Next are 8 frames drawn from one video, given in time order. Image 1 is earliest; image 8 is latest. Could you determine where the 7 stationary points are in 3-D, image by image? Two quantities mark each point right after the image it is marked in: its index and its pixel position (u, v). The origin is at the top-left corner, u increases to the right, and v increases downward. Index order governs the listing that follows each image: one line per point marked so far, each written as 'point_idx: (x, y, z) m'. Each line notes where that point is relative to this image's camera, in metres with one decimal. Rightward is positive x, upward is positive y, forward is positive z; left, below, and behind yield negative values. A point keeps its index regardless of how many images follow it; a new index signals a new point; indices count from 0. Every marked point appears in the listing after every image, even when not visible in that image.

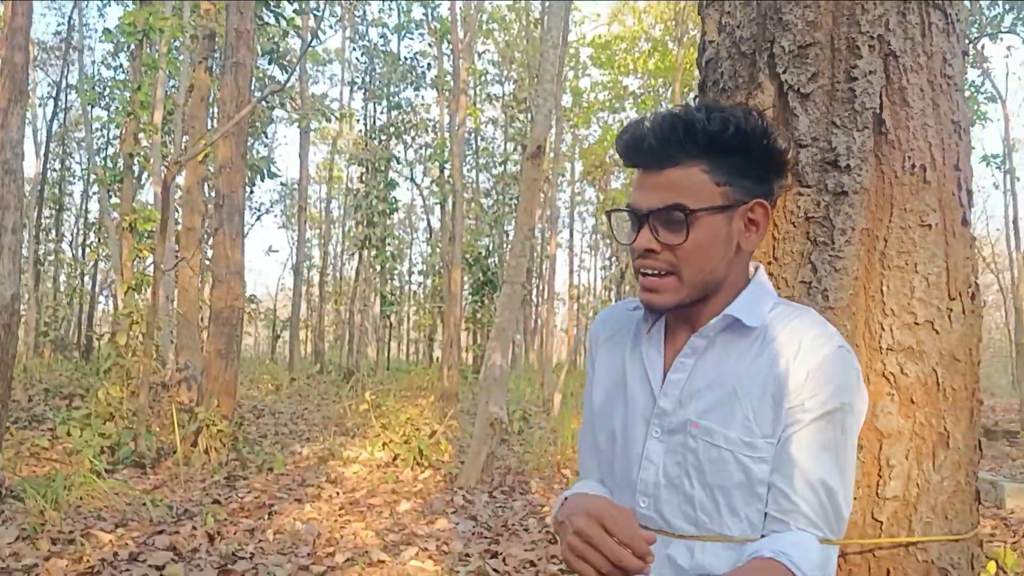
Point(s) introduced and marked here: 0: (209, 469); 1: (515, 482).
0: (-2.6, -1.5, +8.0) m
1: (0.0, -1.7, +8.3) m
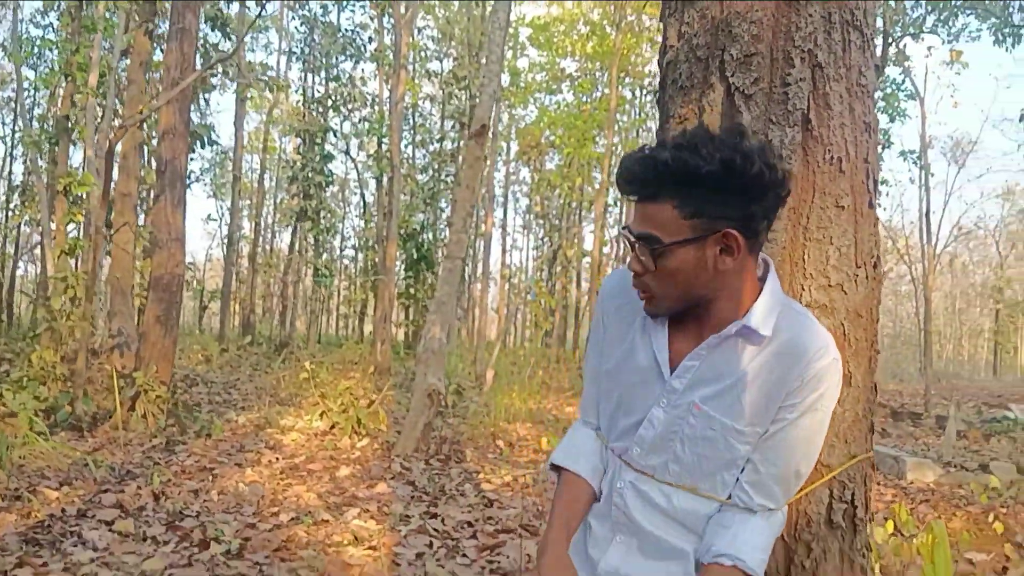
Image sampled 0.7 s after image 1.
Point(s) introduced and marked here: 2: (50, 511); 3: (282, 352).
0: (-3.1, -1.2, +8.1) m
1: (-0.6, -1.5, +8.6) m
2: (-2.6, -1.3, +5.3) m
3: (-4.4, -1.2, +17.7) m
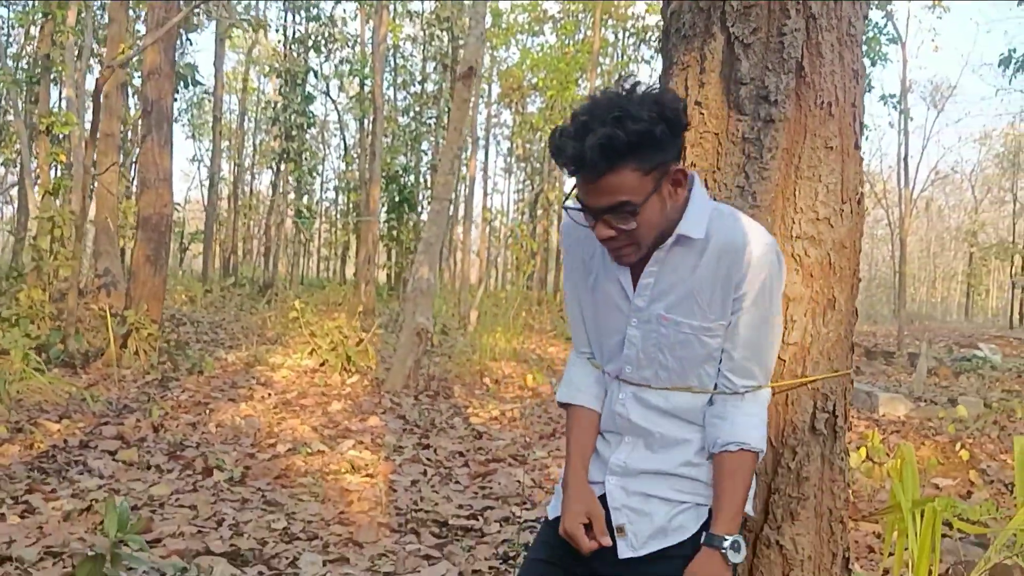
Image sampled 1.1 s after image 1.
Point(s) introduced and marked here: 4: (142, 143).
0: (-3.3, -0.7, +8.2) m
1: (-0.7, -0.9, +8.8) m
2: (-2.7, -0.9, +5.5) m
3: (-4.7, -0.1, +17.8) m
4: (-3.6, +1.4, +9.0) m
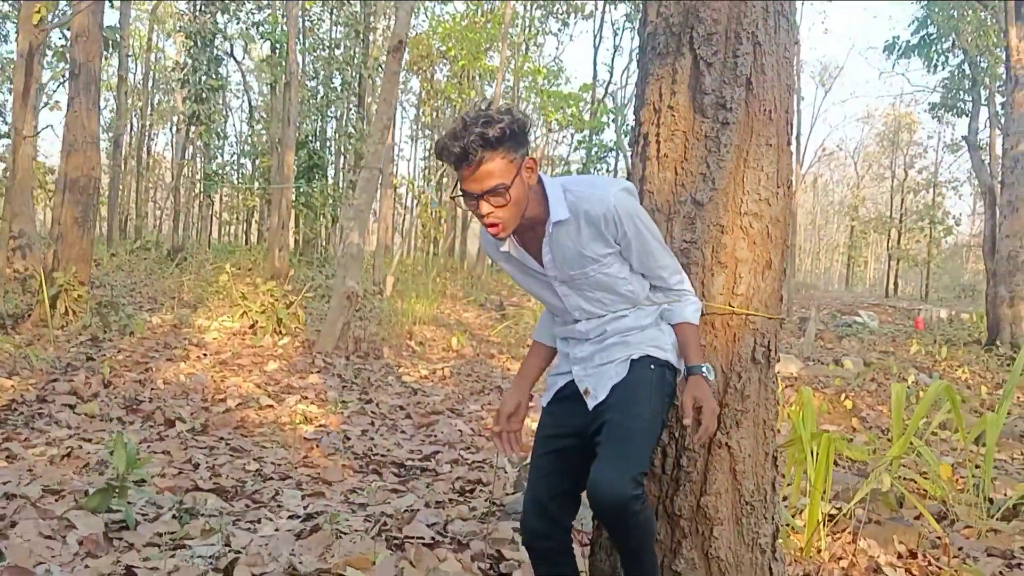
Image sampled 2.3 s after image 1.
0: (-3.9, -0.4, +8.3) m
1: (-1.4, -0.6, +9.2) m
2: (-3.0, -0.7, +5.7) m
3: (-6.4, +0.6, +17.6) m
4: (-4.3, +1.8, +9.0) m
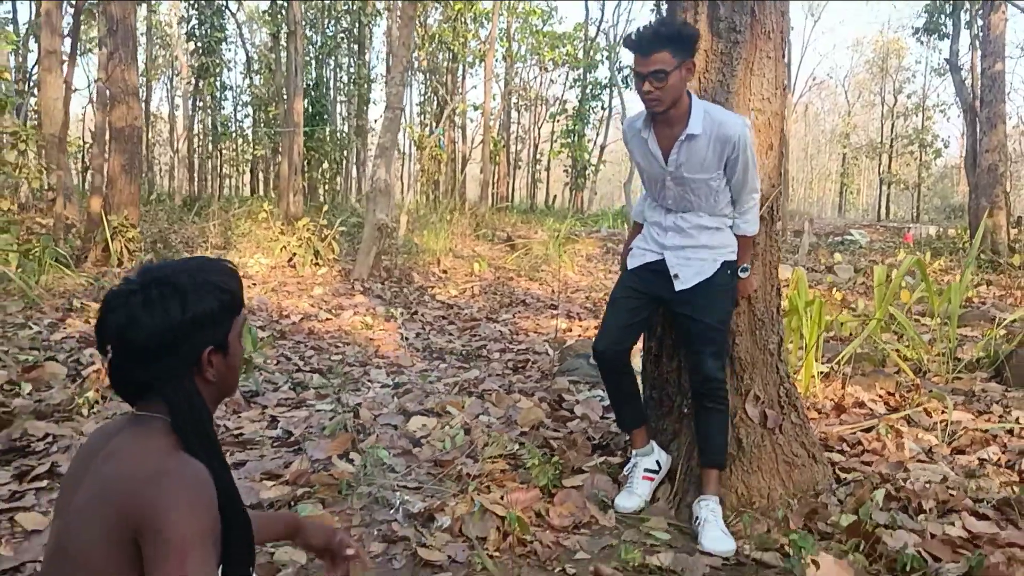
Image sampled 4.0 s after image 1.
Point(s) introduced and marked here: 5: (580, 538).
0: (-3.7, +0.2, +9.1) m
1: (-1.2, +0.1, +10.0) m
2: (-2.8, -0.2, +6.5) m
3: (-6.3, +1.6, +18.3) m
4: (-4.2, +2.4, +9.7) m
5: (+0.2, -0.7, +2.6) m
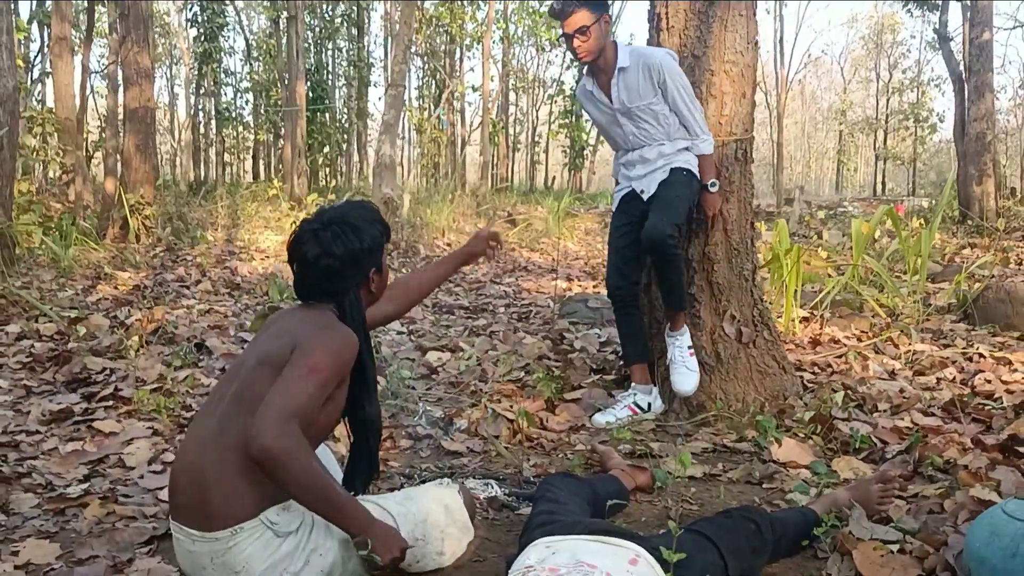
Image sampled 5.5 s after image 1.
0: (-3.7, +0.5, +9.5) m
1: (-1.2, +0.5, +10.4) m
2: (-2.8, 0.0, +6.9) m
3: (-6.3, +2.0, +18.7) m
4: (-4.2, +2.6, +10.0) m
5: (+0.2, -0.5, +3.1) m
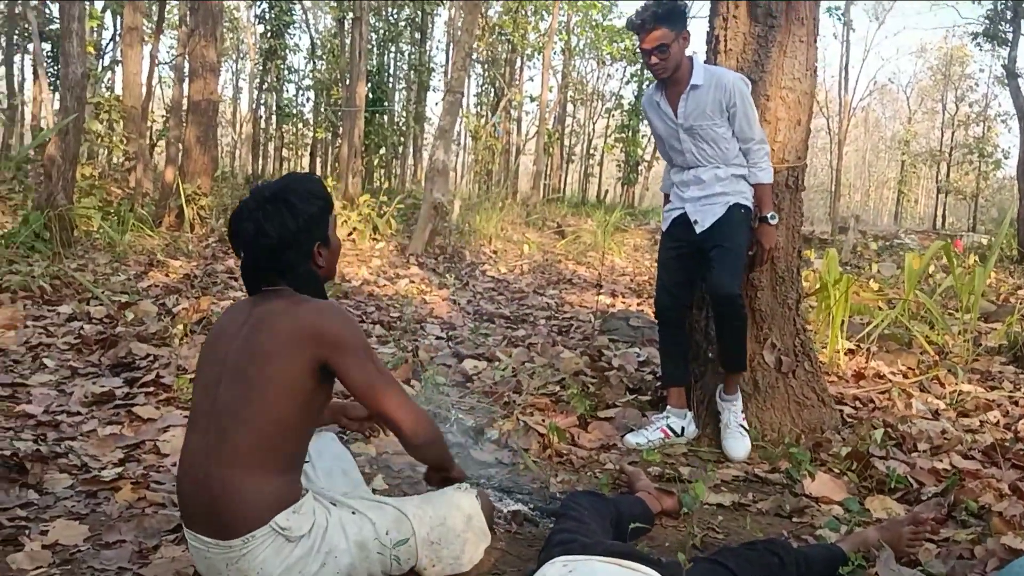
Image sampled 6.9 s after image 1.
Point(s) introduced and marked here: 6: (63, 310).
0: (-3.2, +0.6, +9.7) m
1: (-0.7, +0.4, +10.5) m
2: (-2.5, +0.1, +7.0) m
3: (-5.2, +2.1, +19.0) m
4: (-3.5, +2.8, +10.3) m
5: (+0.3, -0.5, +3.0) m
6: (-2.3, -0.1, +4.8) m
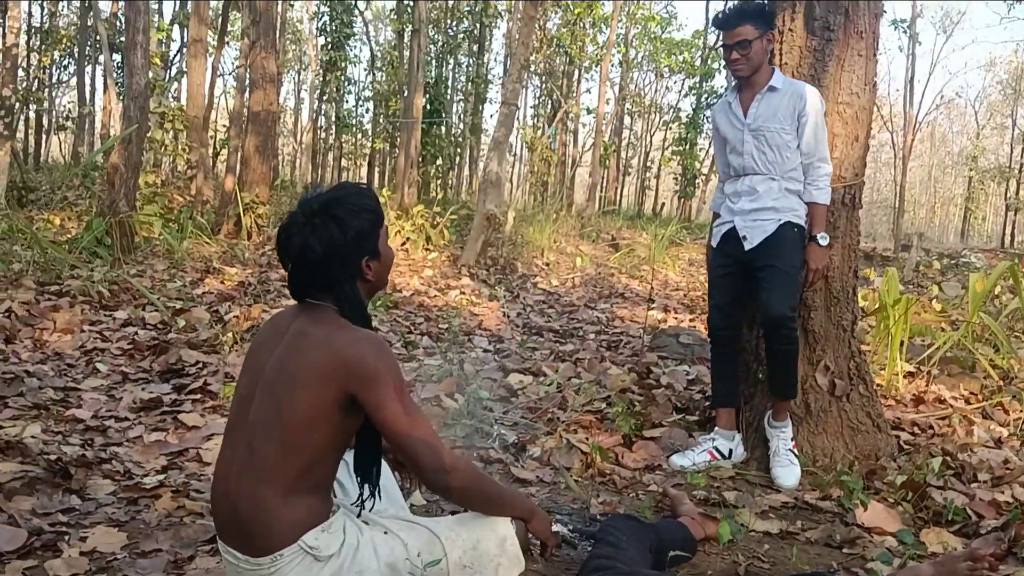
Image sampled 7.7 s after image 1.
0: (-2.7, +0.5, +9.8) m
1: (-0.1, +0.3, +10.5) m
2: (-2.1, +0.1, +7.1) m
3: (-4.1, +2.0, +19.3) m
4: (-2.9, +2.7, +10.4) m
5: (+0.5, -0.6, +3.0) m
6: (-2.1, -0.1, +4.9) m
